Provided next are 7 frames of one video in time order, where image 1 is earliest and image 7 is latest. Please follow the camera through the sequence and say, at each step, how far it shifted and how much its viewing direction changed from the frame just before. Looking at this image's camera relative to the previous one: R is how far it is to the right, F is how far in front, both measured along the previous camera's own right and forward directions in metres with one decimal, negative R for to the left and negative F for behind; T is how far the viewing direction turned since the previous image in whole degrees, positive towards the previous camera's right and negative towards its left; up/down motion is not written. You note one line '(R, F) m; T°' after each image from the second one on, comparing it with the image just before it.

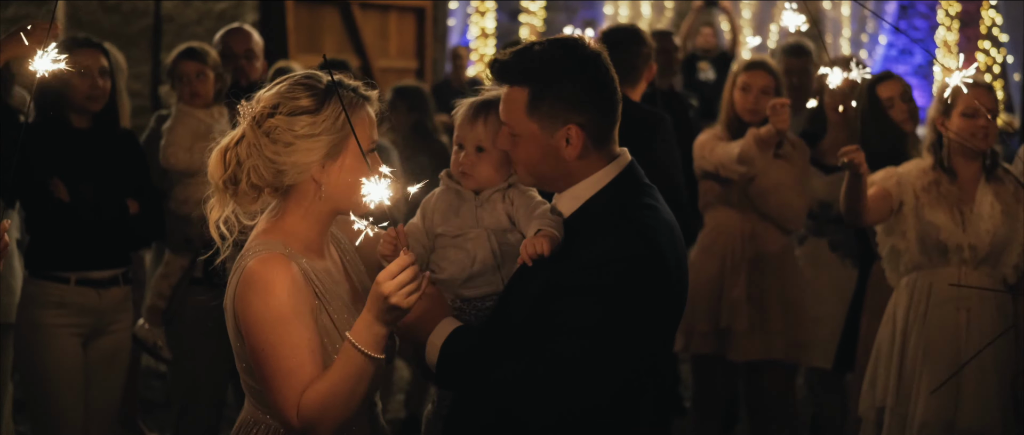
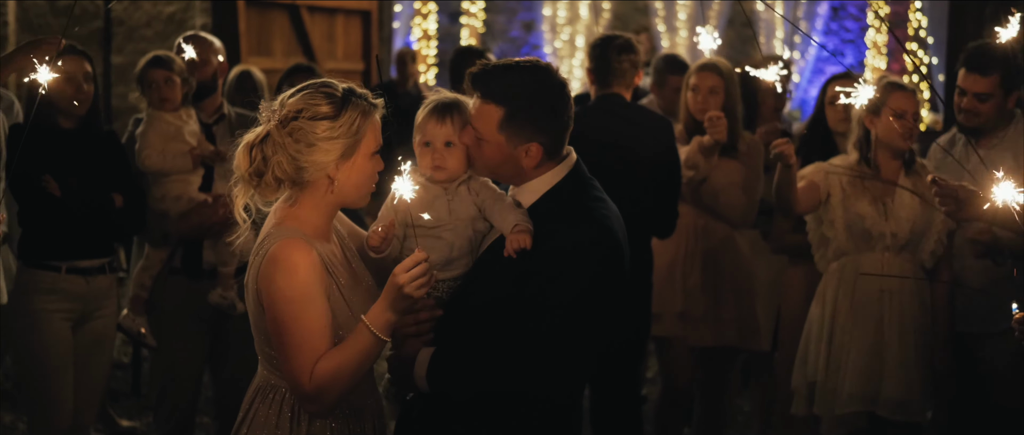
(-0.1, -0.3) m; +2°
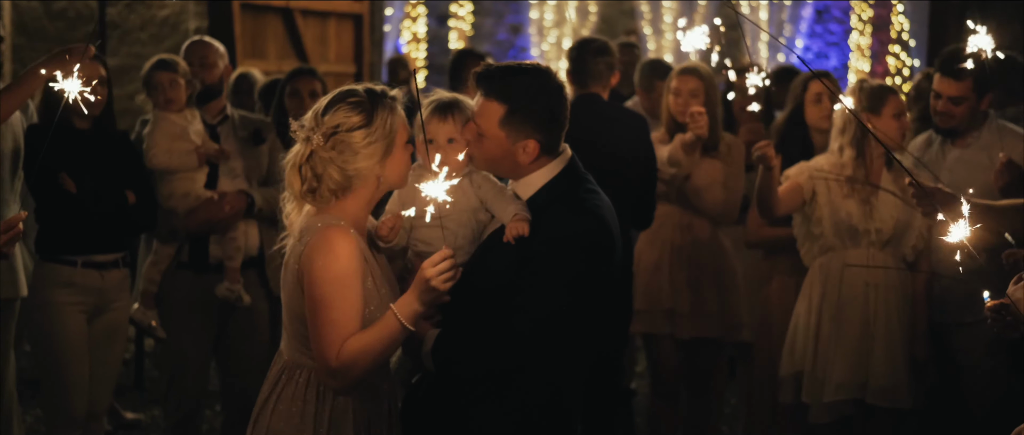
(0.0, -0.2) m; +1°
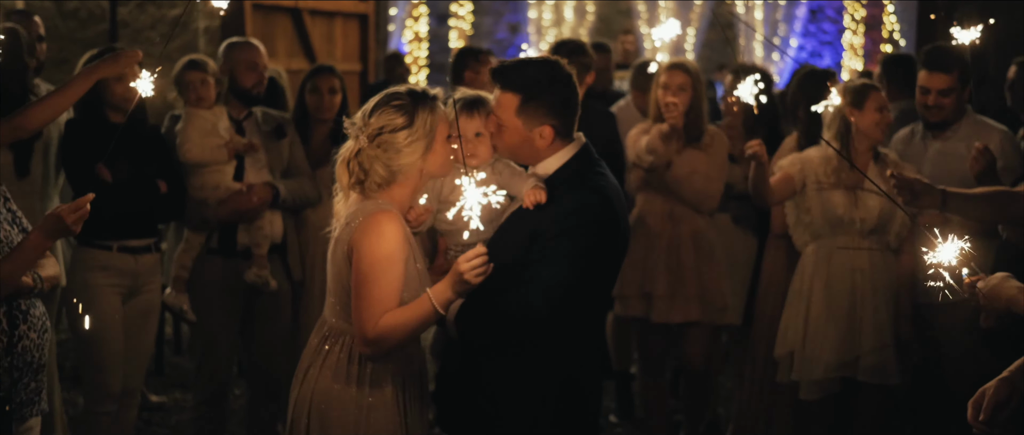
(0.0, -0.3) m; 0°
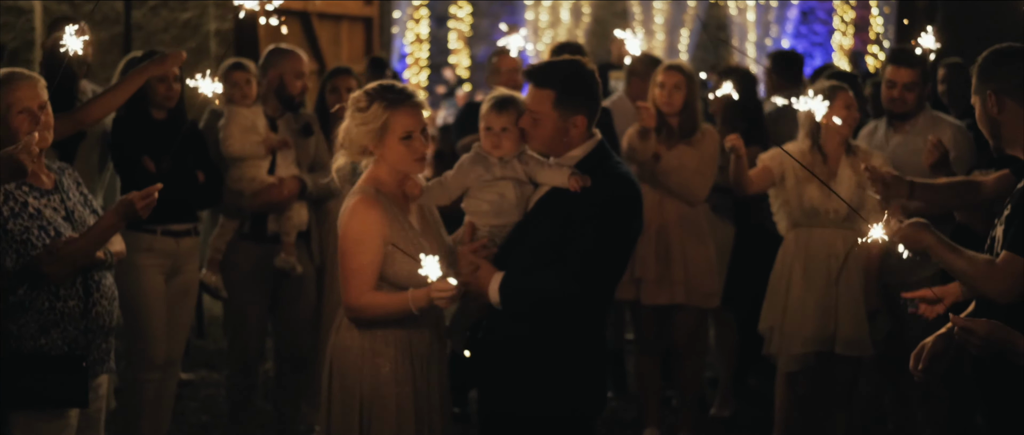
(0.0, -0.5) m; 0°
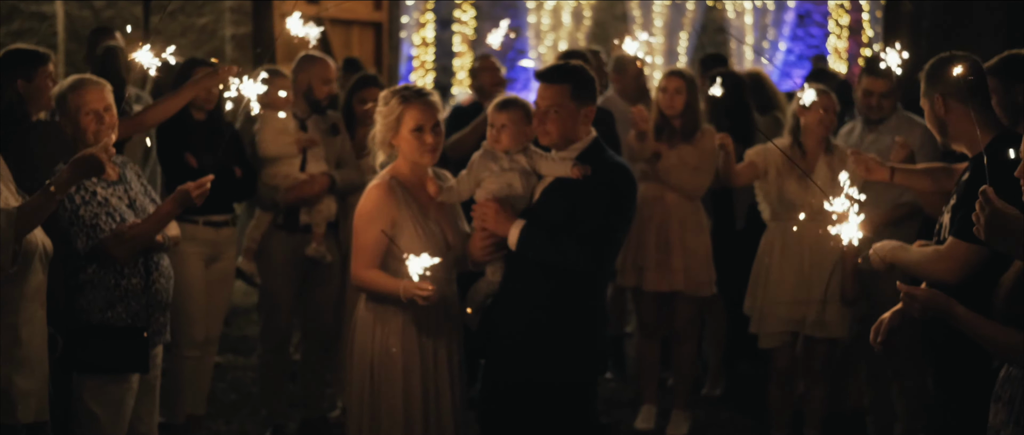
(0.0, -0.5) m; 0°
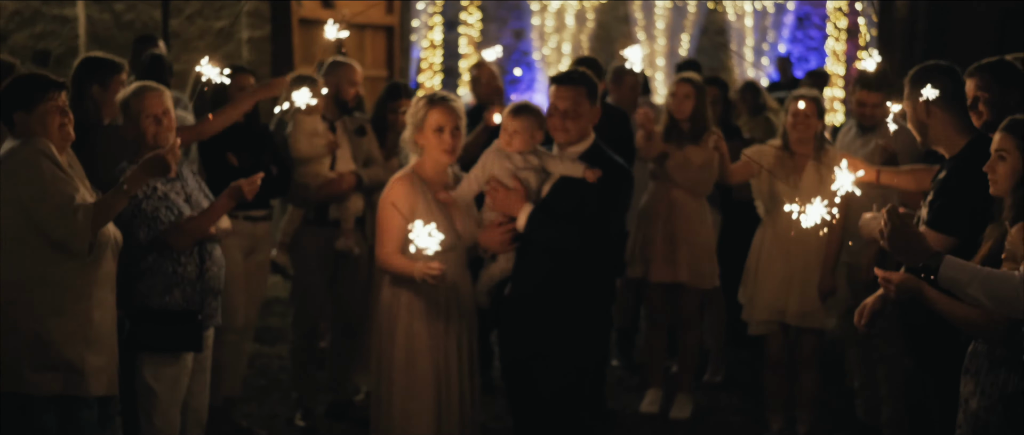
(-0.1, -0.4) m; 0°
